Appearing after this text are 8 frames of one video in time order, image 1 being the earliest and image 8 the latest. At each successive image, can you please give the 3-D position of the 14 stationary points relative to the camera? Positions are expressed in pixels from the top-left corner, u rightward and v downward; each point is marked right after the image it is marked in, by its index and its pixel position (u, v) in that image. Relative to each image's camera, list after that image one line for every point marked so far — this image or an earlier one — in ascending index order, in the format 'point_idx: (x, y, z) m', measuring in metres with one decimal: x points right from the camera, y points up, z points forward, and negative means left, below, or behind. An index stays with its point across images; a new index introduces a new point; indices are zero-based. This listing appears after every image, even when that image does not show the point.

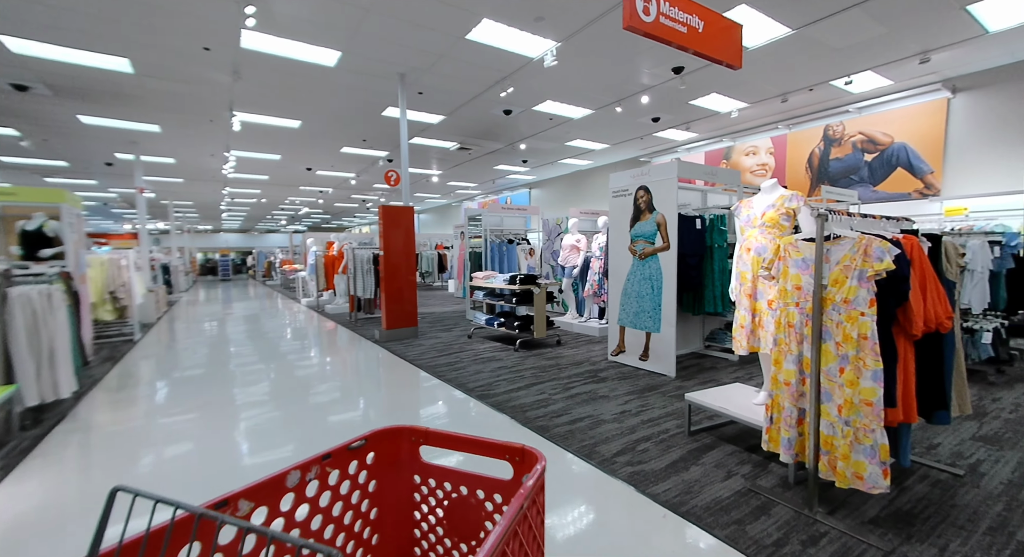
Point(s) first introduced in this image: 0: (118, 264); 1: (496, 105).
0: (-6.3, +0.2, +7.2) m
1: (-0.3, +2.8, +7.3) m
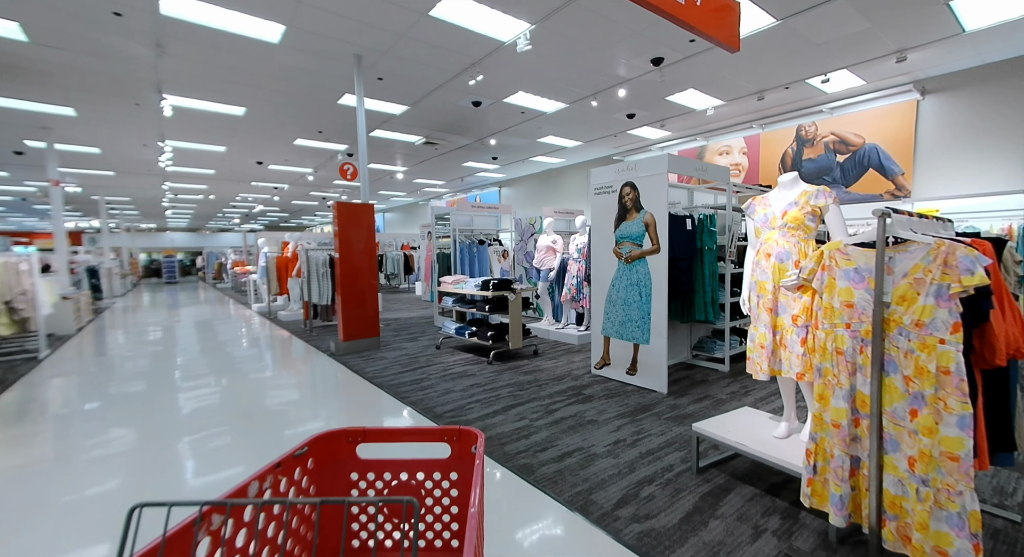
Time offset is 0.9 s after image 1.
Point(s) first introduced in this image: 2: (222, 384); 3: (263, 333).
0: (-6.8, +0.1, +6.3) m
1: (-0.8, +2.7, +6.8) m
2: (-3.6, -1.3, +5.8) m
3: (-4.9, -1.1, +9.0) m
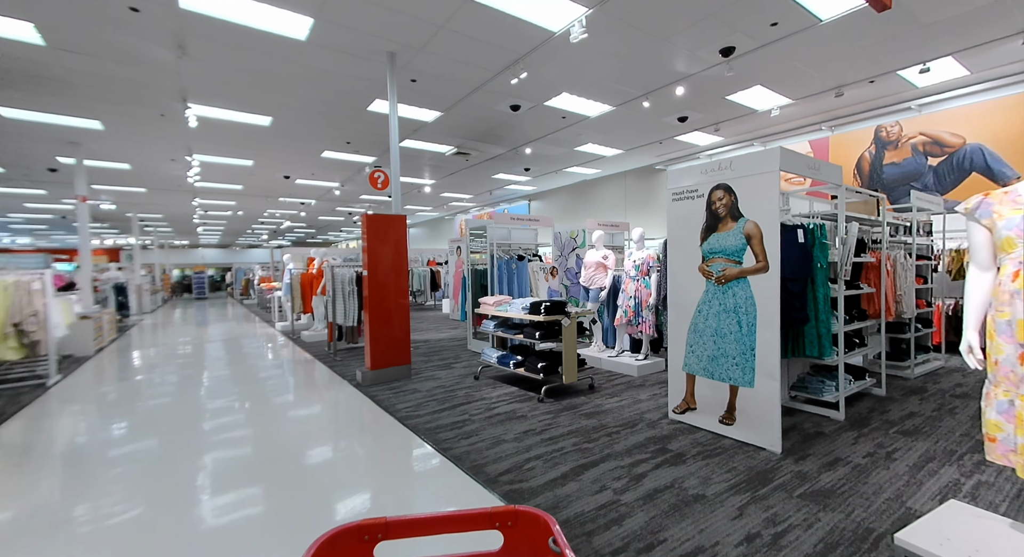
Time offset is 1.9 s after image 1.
0: (-6.2, -0.1, +6.0) m
1: (-0.2, +2.5, +6.3) m
2: (-3.1, -1.6, +5.3) m
3: (-4.2, -1.4, +8.5) m
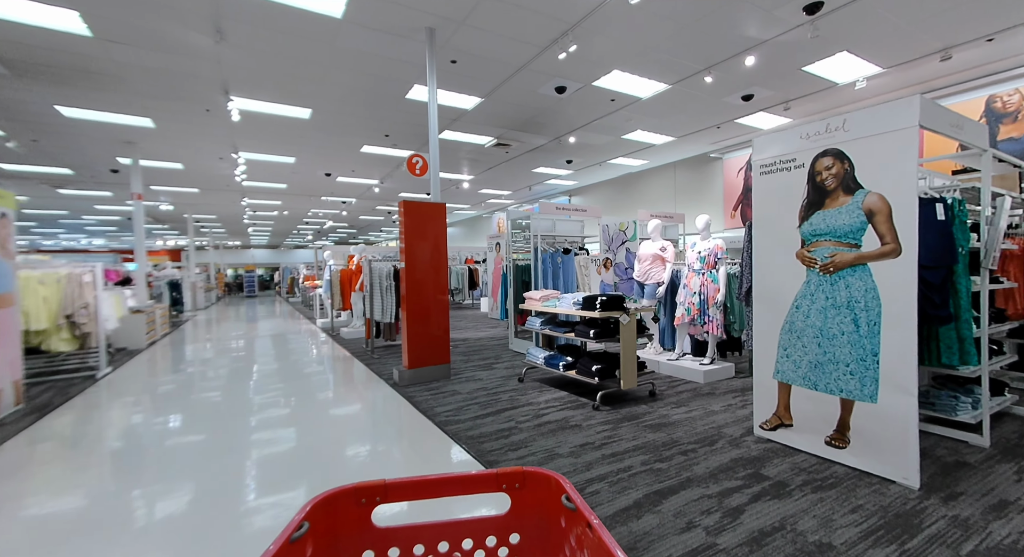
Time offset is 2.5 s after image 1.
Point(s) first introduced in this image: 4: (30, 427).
0: (-5.7, 0.0, +6.0) m
1: (+0.4, +2.5, +5.8) m
2: (-2.6, -1.5, +5.1) m
3: (-3.4, -1.3, +8.4) m
4: (-5.0, -1.6, +4.8) m
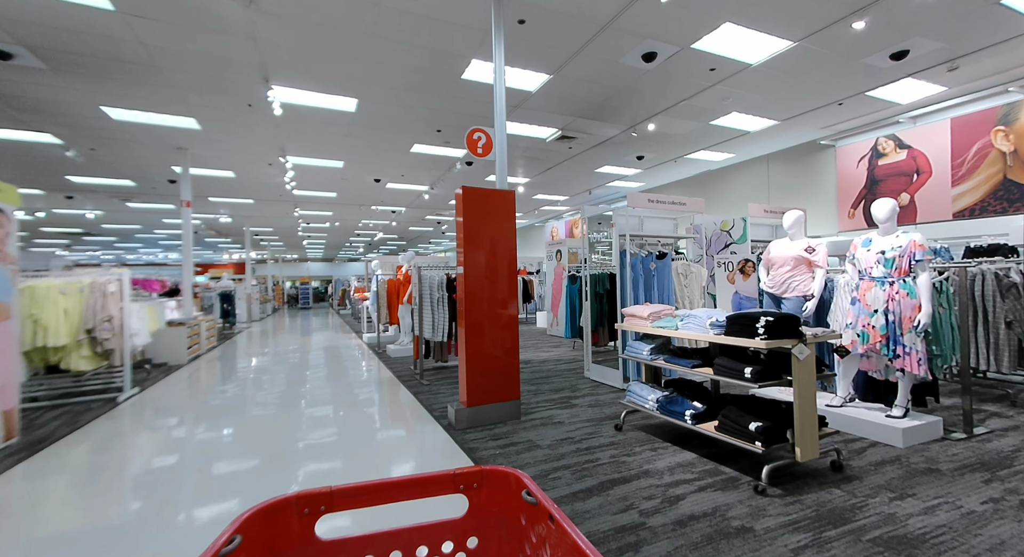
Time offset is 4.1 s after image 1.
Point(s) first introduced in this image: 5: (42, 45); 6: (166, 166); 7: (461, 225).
0: (-4.8, -0.1, +5.5) m
1: (+1.2, +2.4, +4.7) m
2: (-1.9, -1.6, +4.2) m
3: (-2.3, -1.5, +7.6) m
4: (-4.2, -1.6, +4.1) m
5: (-5.5, +2.7, +5.4) m
6: (-8.1, +2.6, +10.7) m
7: (-0.4, +0.5, +4.0) m
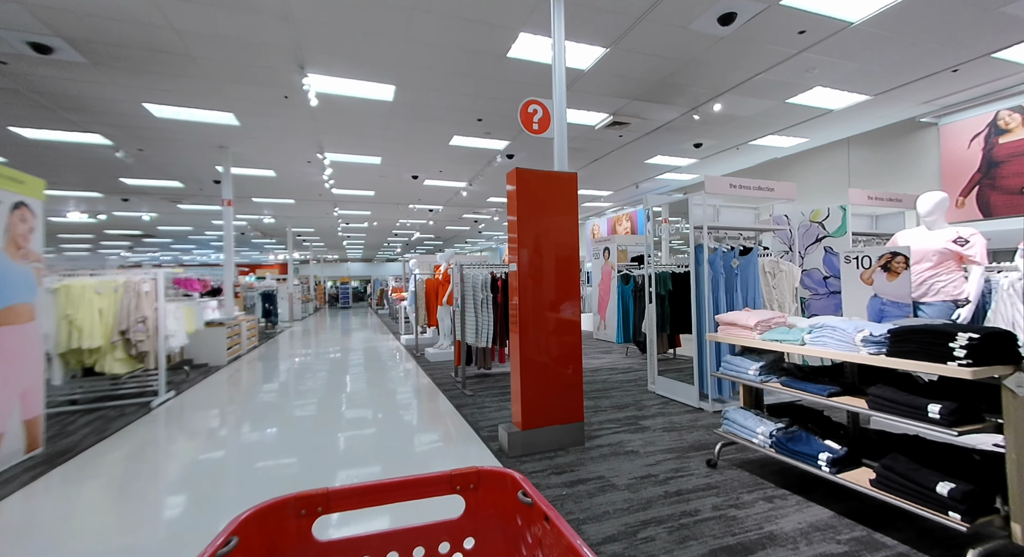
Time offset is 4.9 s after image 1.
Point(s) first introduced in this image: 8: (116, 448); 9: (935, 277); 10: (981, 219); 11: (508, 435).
0: (-4.2, -0.1, +5.2) m
1: (+1.7, +2.4, +4.0) m
2: (-1.4, -1.6, +3.7) m
3: (-1.6, -1.5, +7.1) m
4: (-3.8, -1.6, +3.8) m
5: (-5.0, +2.8, +5.2) m
6: (-7.1, +2.6, +10.7) m
7: (0.0, +0.5, +3.4) m
8: (-3.8, -1.6, +4.3) m
9: (+2.5, 0.0, +2.8) m
10: (+6.1, +0.8, +6.0) m
11: (-0.1, -1.1, +3.4) m
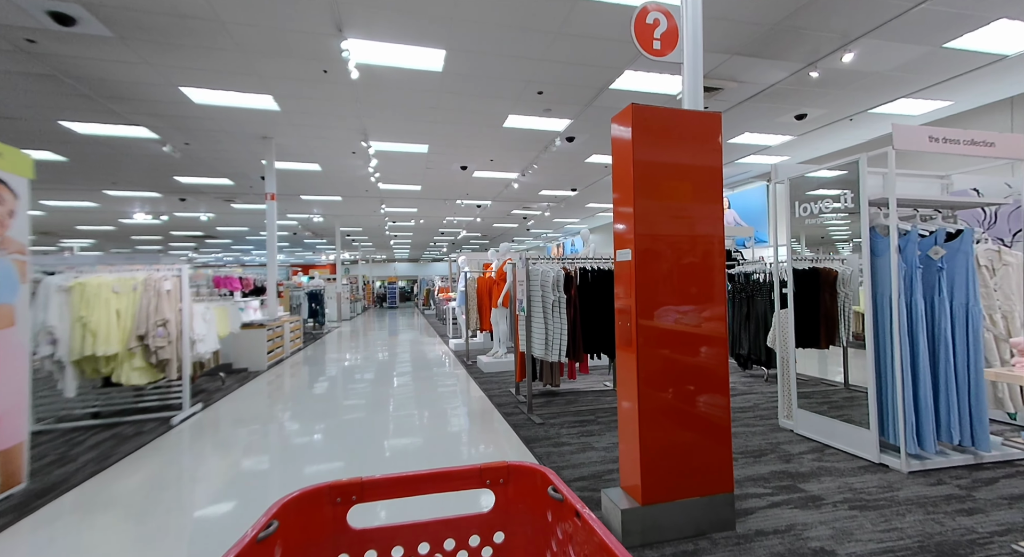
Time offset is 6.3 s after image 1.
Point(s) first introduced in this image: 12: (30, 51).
0: (-3.5, -0.1, +4.6) m
1: (+2.3, +2.4, +2.8) m
2: (-0.9, -1.5, +2.8) m
3: (-0.7, -1.5, +6.2) m
4: (-3.2, -1.6, +3.1) m
5: (-4.2, +2.8, +4.6) m
6: (-5.8, +2.7, +10.3) m
7: (+0.5, +0.5, +2.4) m
8: (-3.2, -1.6, +3.6) m
9: (+3.0, 0.0, +1.5) m
10: (+6.8, +0.8, +4.3) m
11: (+0.5, -1.1, +2.3) m
12: (-5.7, +2.7, +5.5) m
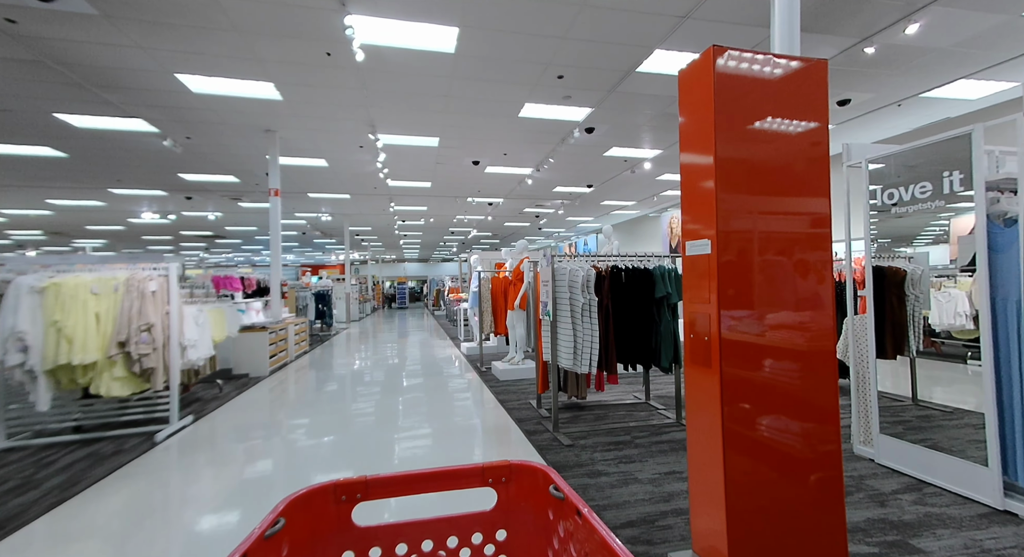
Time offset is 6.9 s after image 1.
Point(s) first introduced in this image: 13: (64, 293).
0: (-3.3, -0.1, +4.1) m
1: (+2.5, +2.4, +2.2) m
2: (-0.7, -1.5, +2.3) m
3: (-0.5, -1.5, +5.7) m
4: (-3.0, -1.6, +2.7) m
5: (-4.0, +2.8, +4.2) m
6: (-5.5, +2.7, +9.9) m
7: (+0.7, +0.5, +1.9) m
8: (-3.0, -1.6, +3.2) m
9: (+3.1, 0.0, +0.9) m
10: (+7.0, +0.8, +3.7) m
11: (+0.6, -1.1, +1.8) m
12: (-5.5, +2.7, +5.1) m
13: (-3.7, -0.1, +3.8) m
